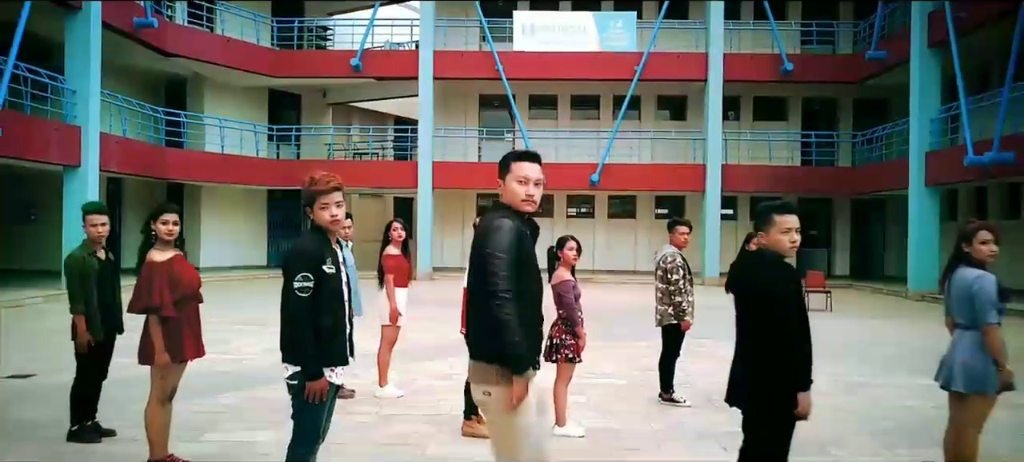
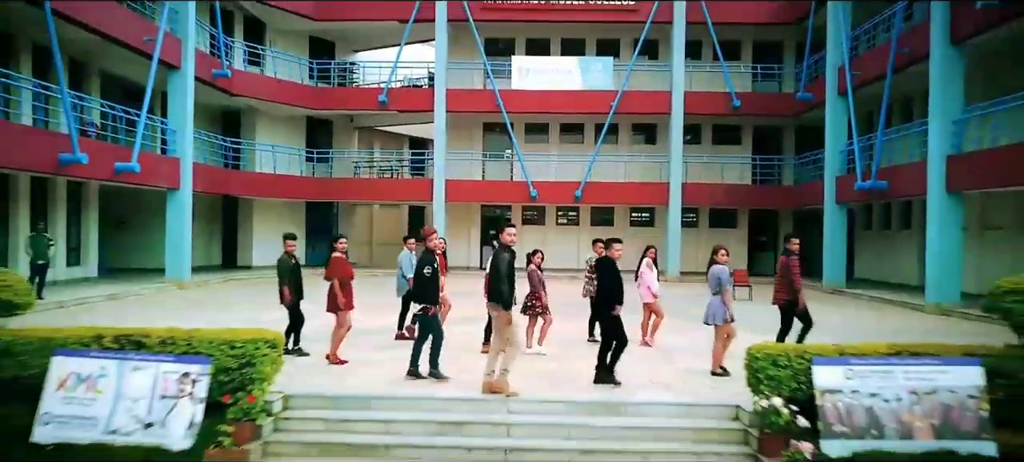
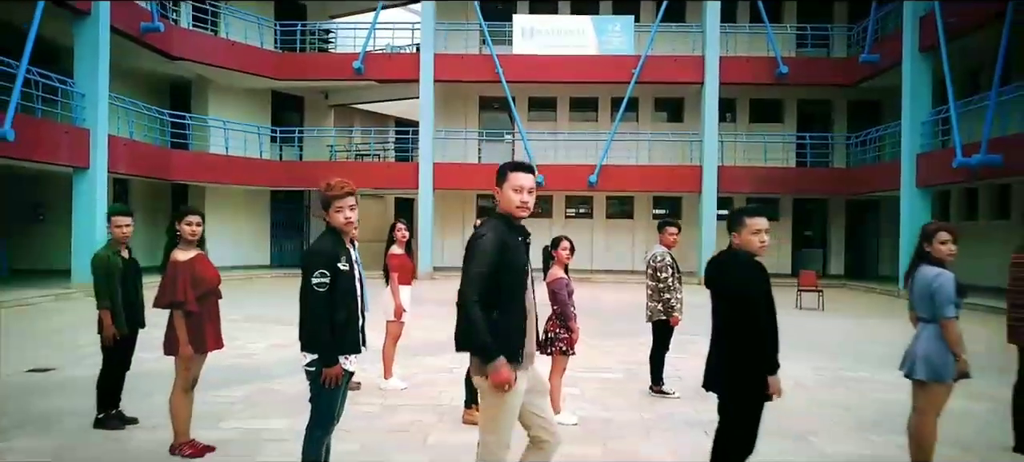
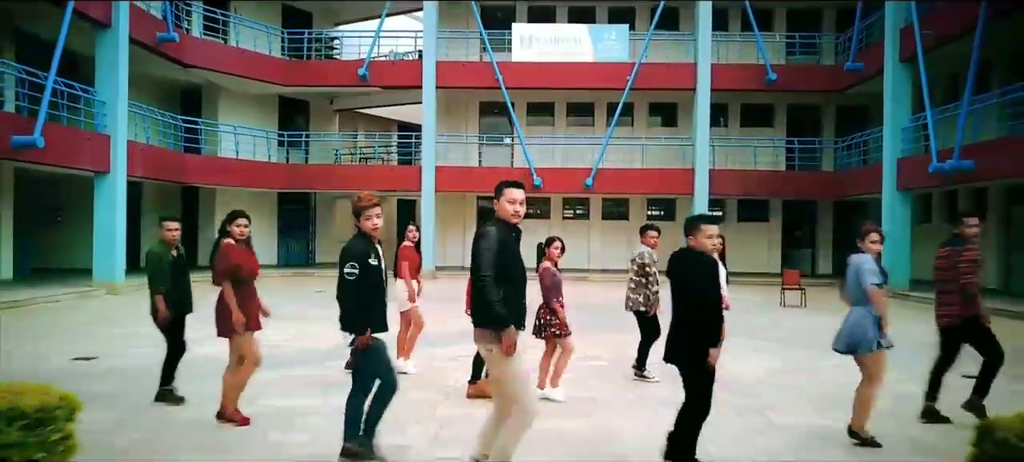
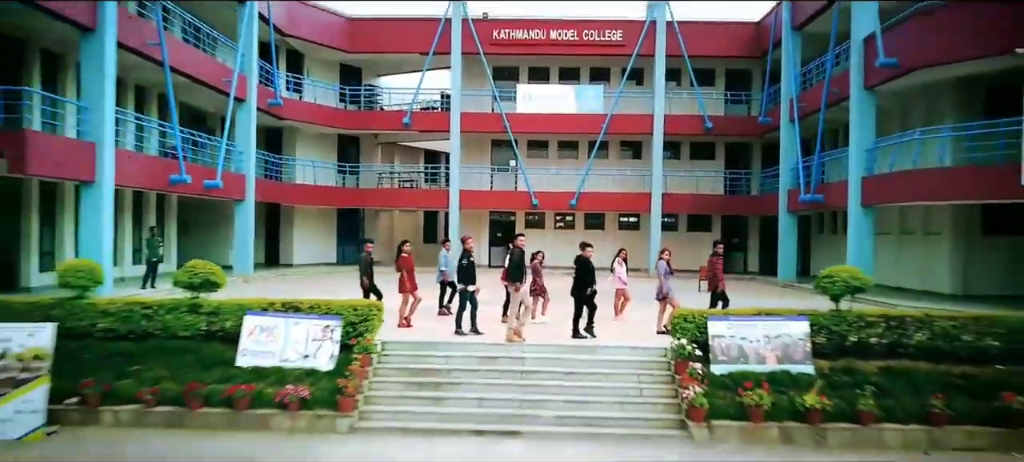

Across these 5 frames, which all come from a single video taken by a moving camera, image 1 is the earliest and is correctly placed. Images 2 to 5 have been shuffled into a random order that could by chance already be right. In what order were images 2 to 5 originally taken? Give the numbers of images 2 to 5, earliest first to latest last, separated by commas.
3, 4, 2, 5
